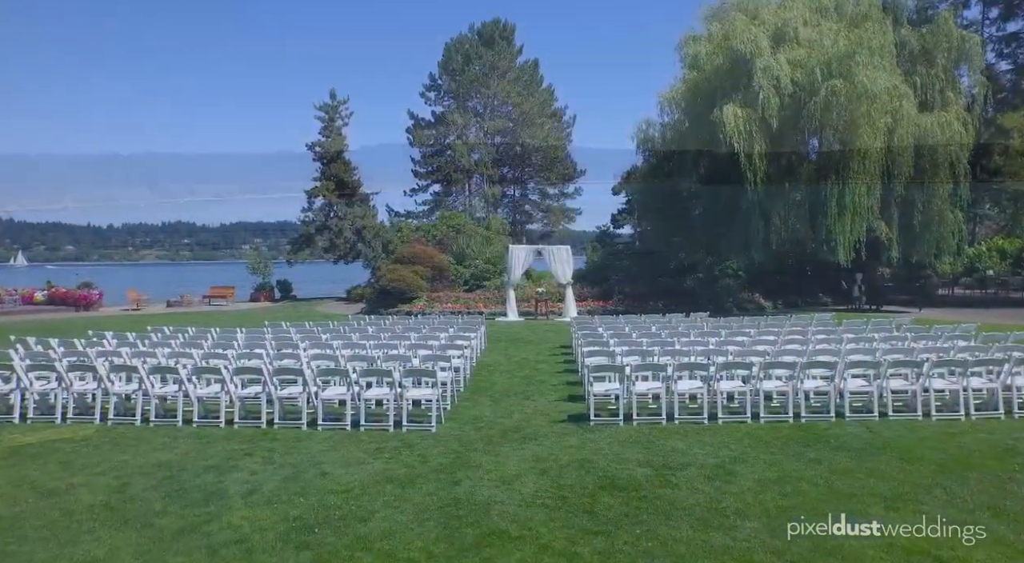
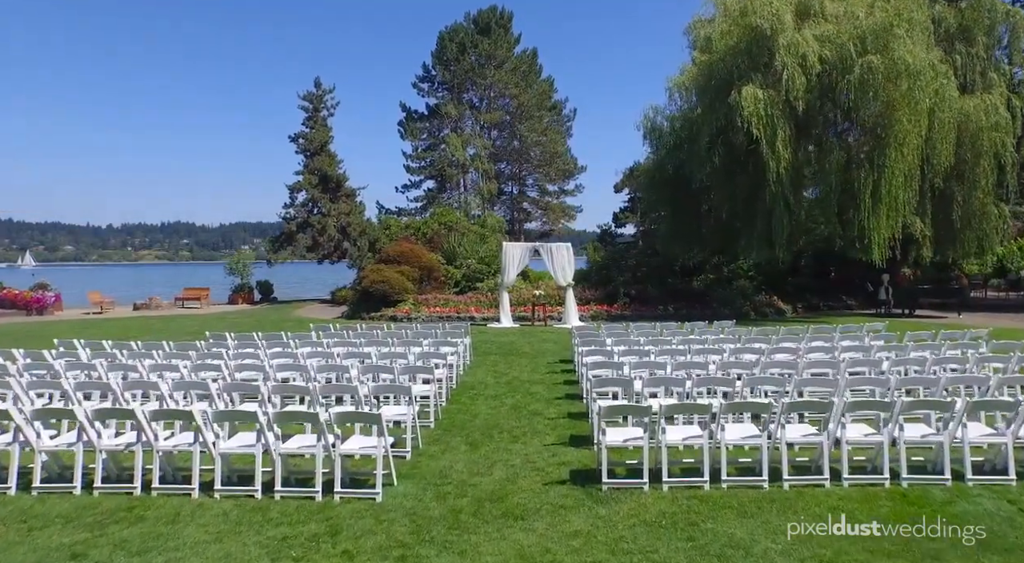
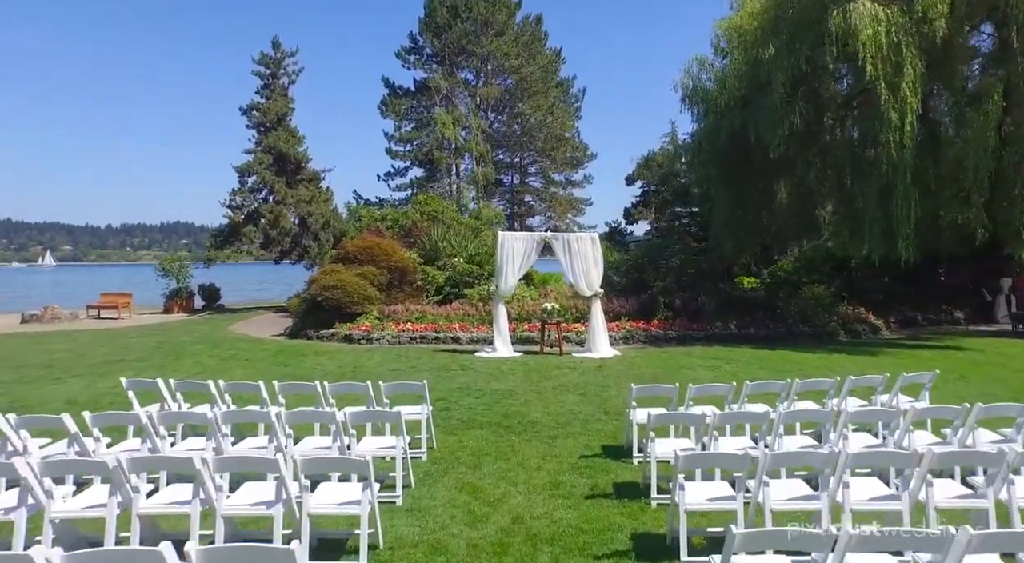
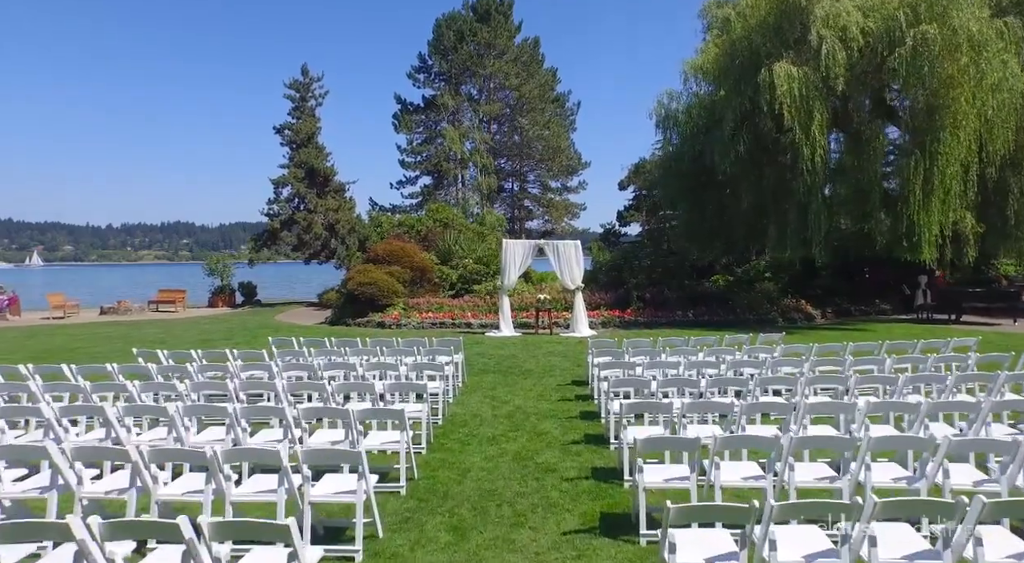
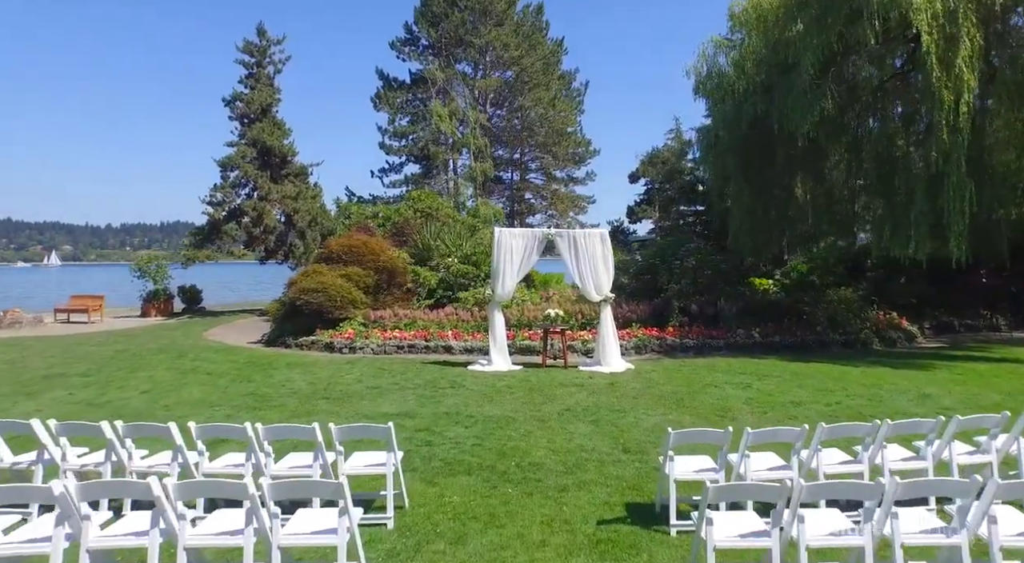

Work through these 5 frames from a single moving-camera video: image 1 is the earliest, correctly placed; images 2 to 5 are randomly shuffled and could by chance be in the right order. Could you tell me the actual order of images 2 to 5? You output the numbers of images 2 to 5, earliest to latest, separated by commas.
2, 4, 3, 5
